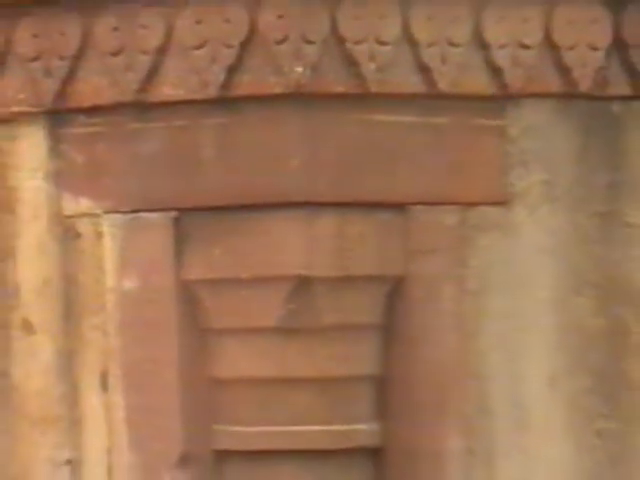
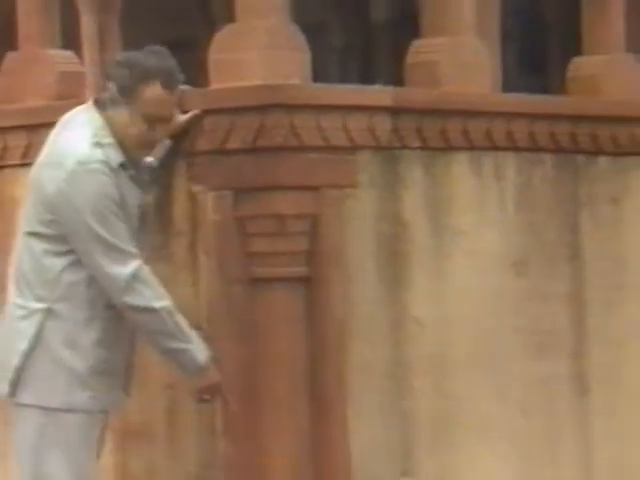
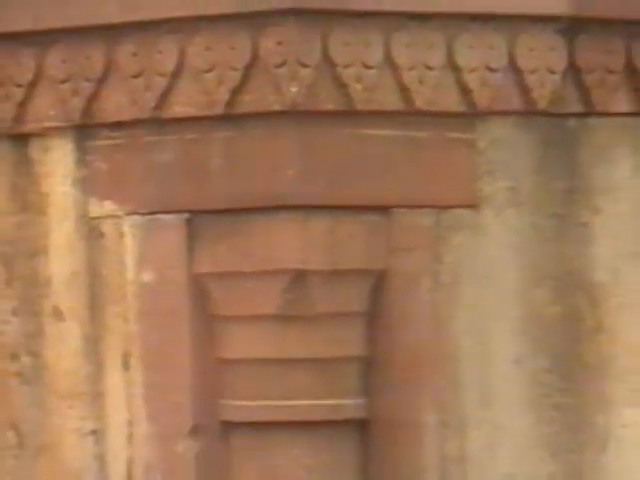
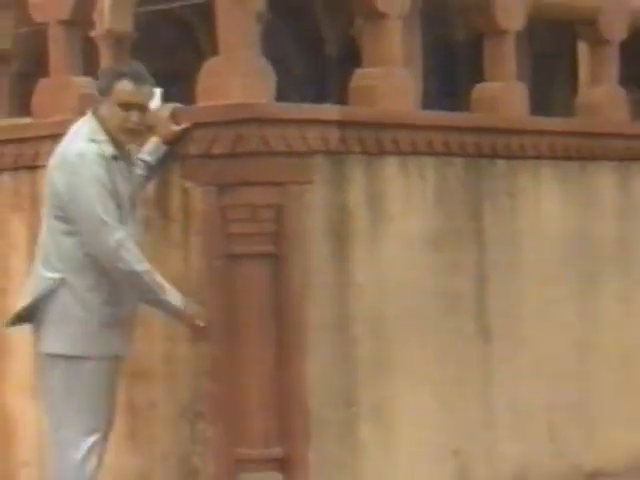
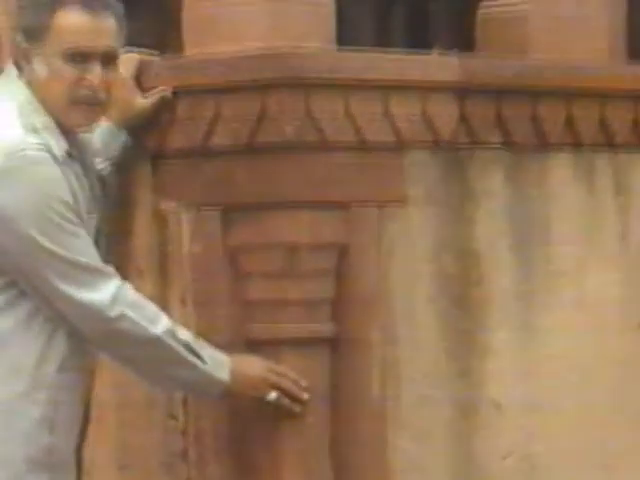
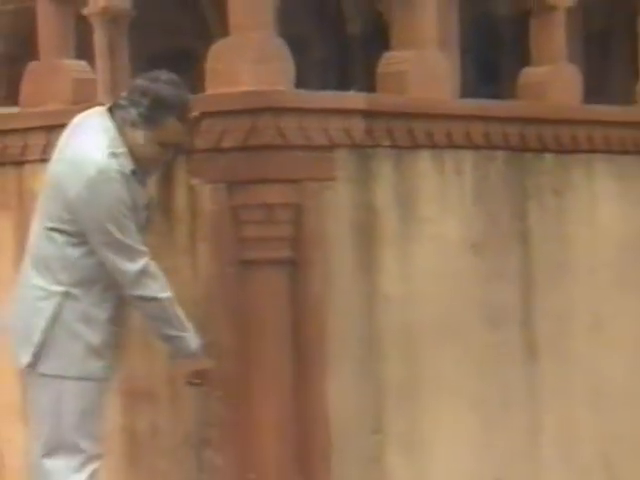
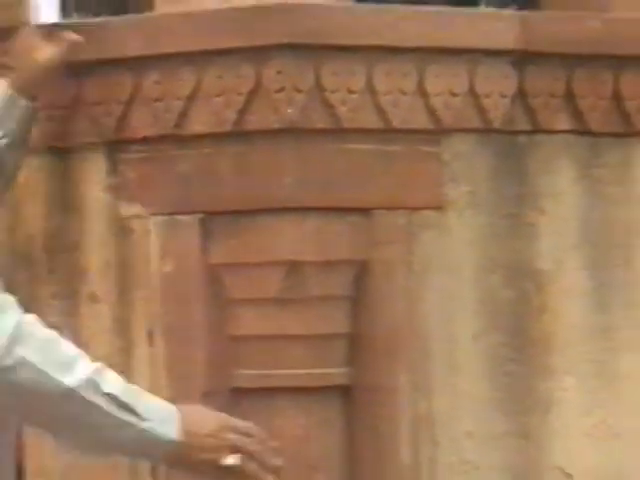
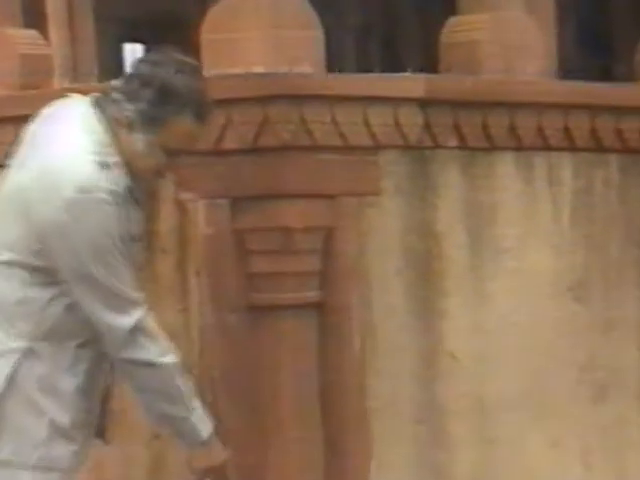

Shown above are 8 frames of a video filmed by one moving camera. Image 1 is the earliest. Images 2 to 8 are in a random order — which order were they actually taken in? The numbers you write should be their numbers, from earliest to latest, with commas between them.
3, 7, 5, 8, 2, 6, 4
